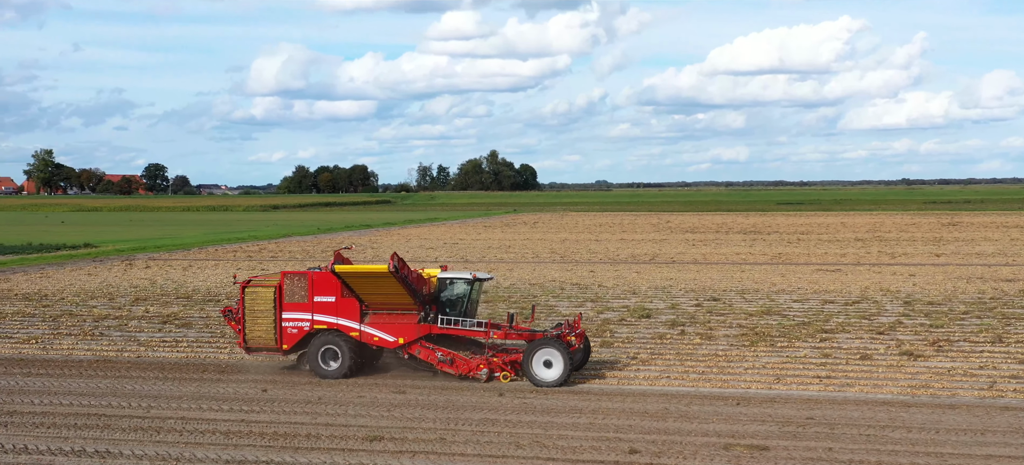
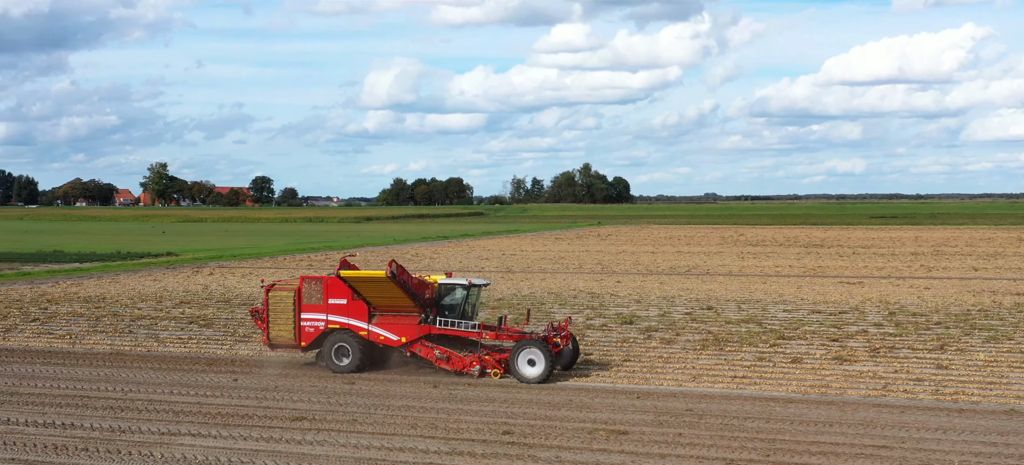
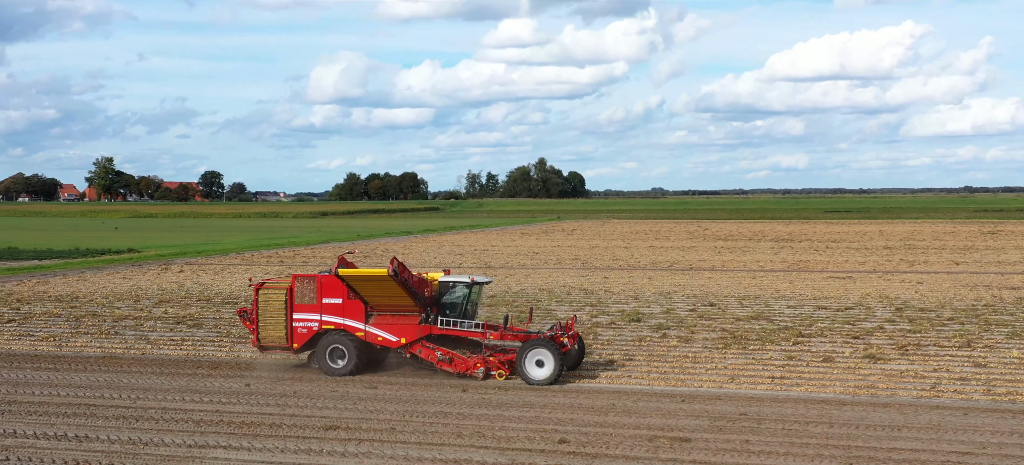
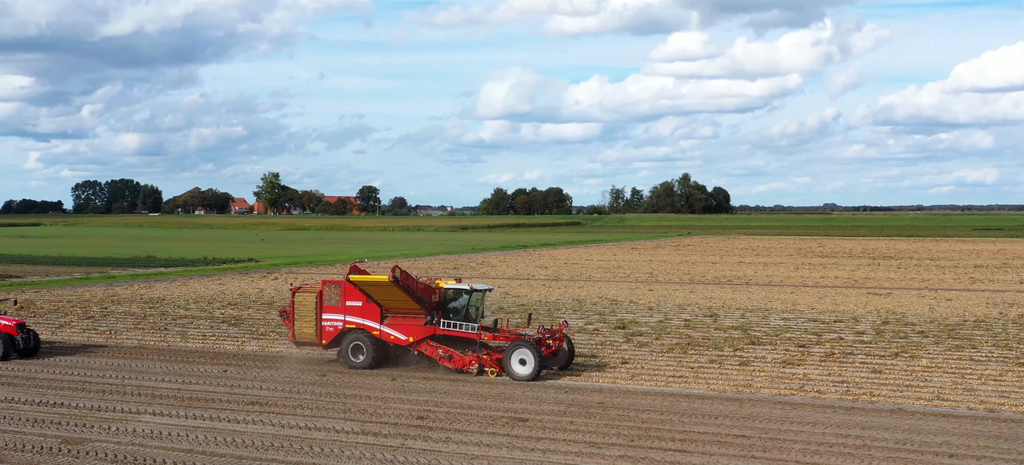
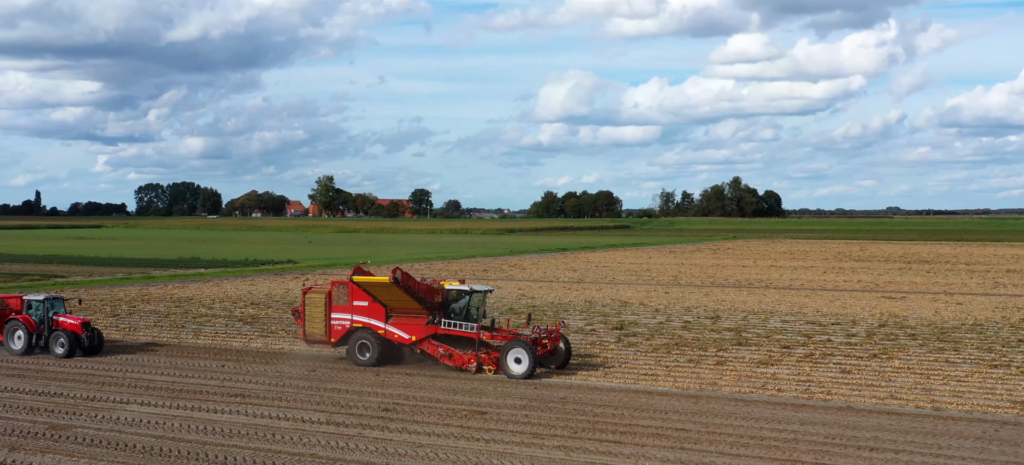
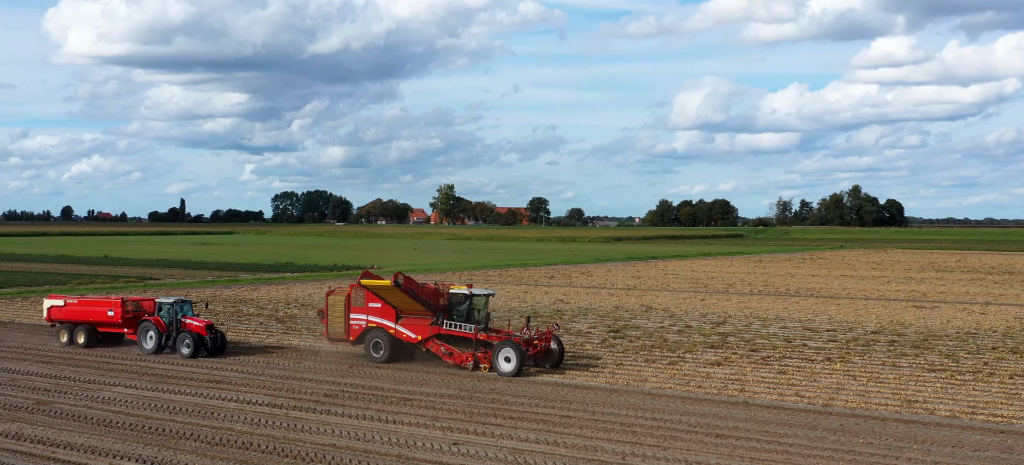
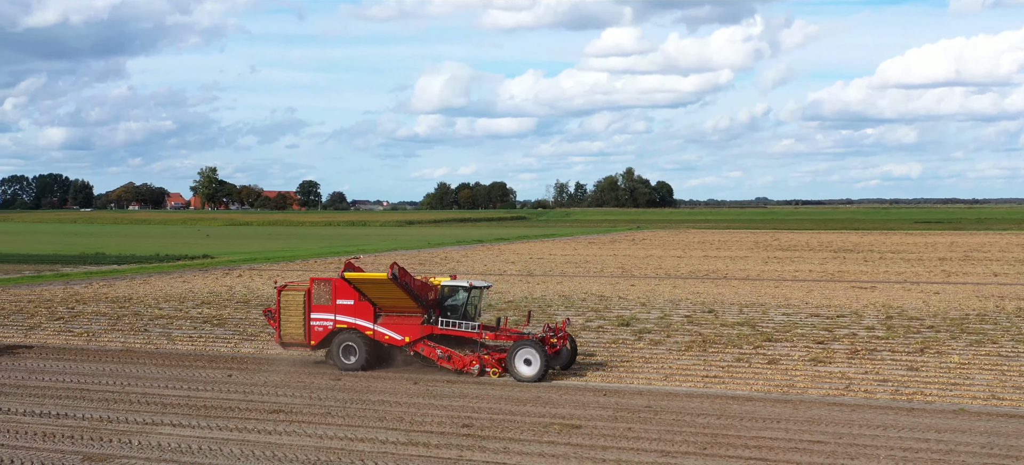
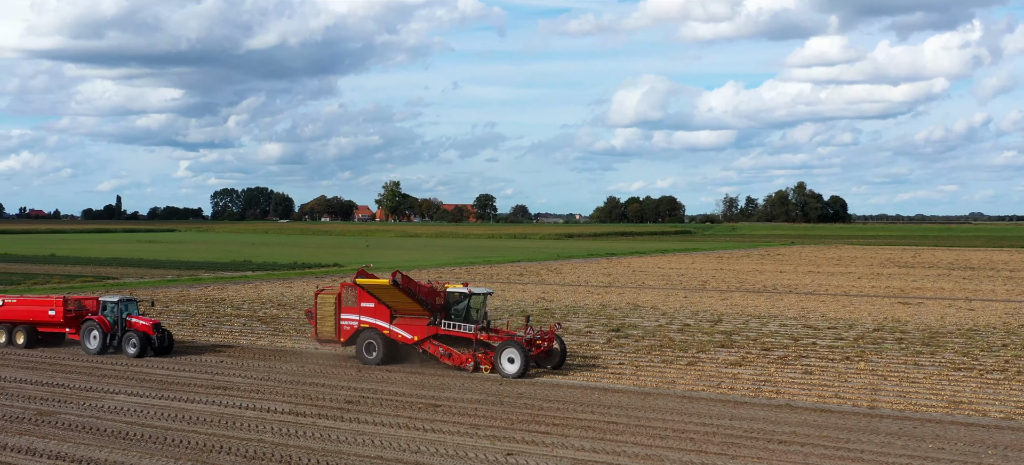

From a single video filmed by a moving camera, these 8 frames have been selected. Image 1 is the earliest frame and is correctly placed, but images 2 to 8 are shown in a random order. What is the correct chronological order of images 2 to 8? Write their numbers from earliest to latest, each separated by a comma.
3, 2, 7, 4, 5, 8, 6
